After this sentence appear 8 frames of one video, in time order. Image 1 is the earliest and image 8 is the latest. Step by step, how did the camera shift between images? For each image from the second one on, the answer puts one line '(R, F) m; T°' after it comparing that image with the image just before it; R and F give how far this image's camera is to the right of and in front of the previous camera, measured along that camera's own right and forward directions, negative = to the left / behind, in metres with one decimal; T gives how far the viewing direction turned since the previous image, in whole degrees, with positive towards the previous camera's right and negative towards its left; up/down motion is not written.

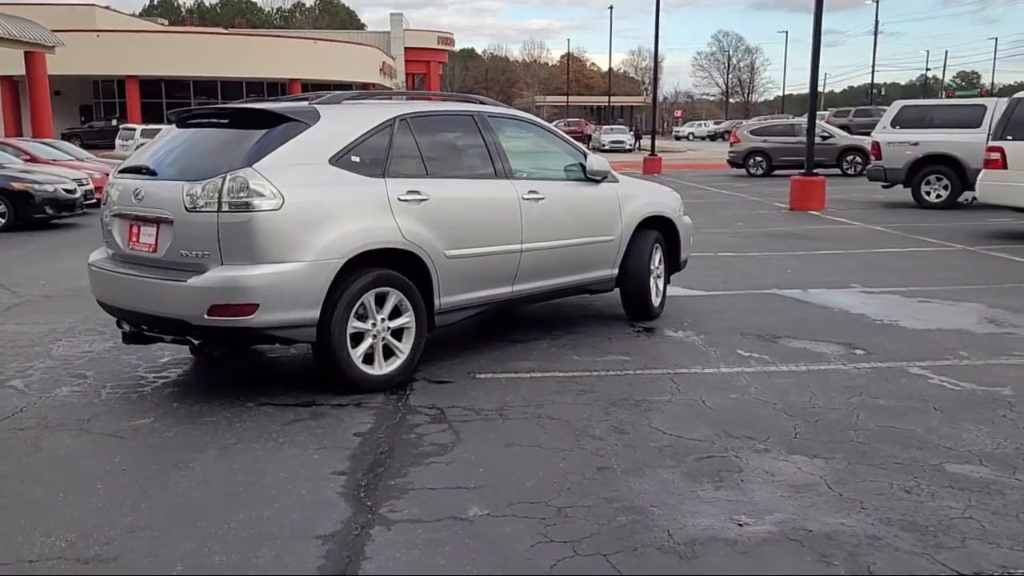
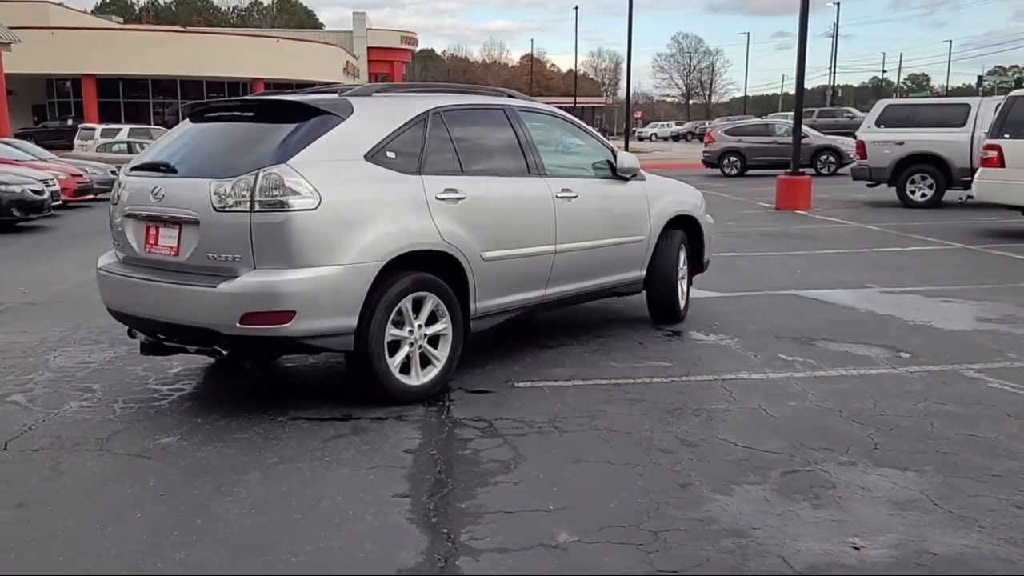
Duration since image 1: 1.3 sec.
(-0.5, +0.3) m; +2°
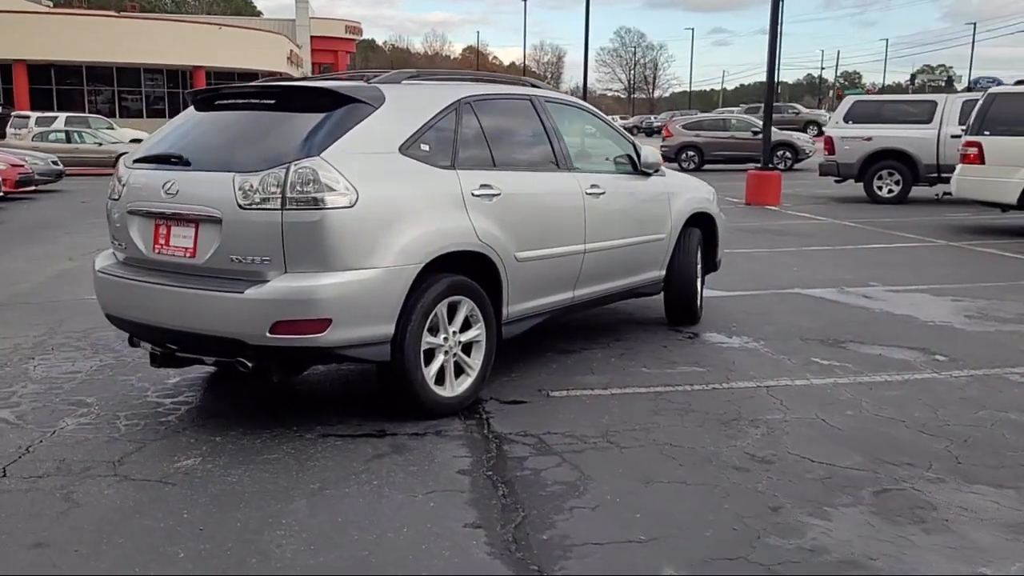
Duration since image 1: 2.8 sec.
(-0.6, +0.4) m; +4°
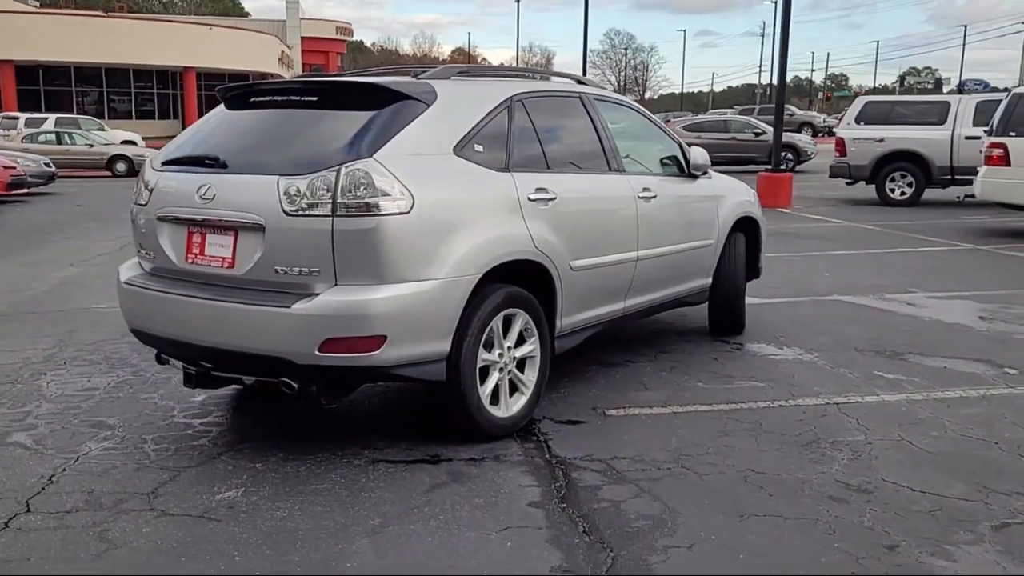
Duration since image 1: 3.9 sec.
(-0.4, +0.4) m; +1°
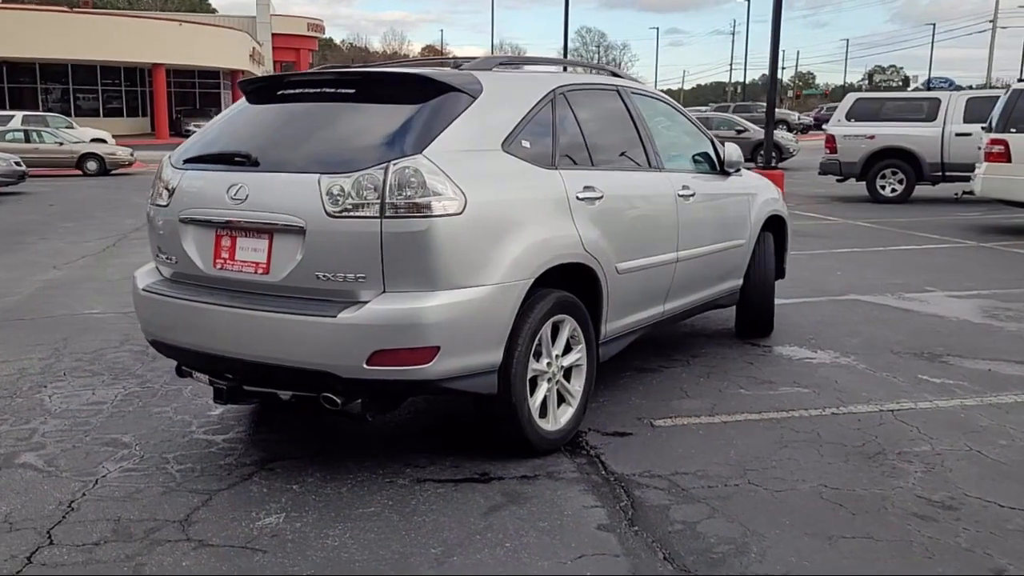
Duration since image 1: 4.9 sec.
(-0.4, +0.3) m; +2°
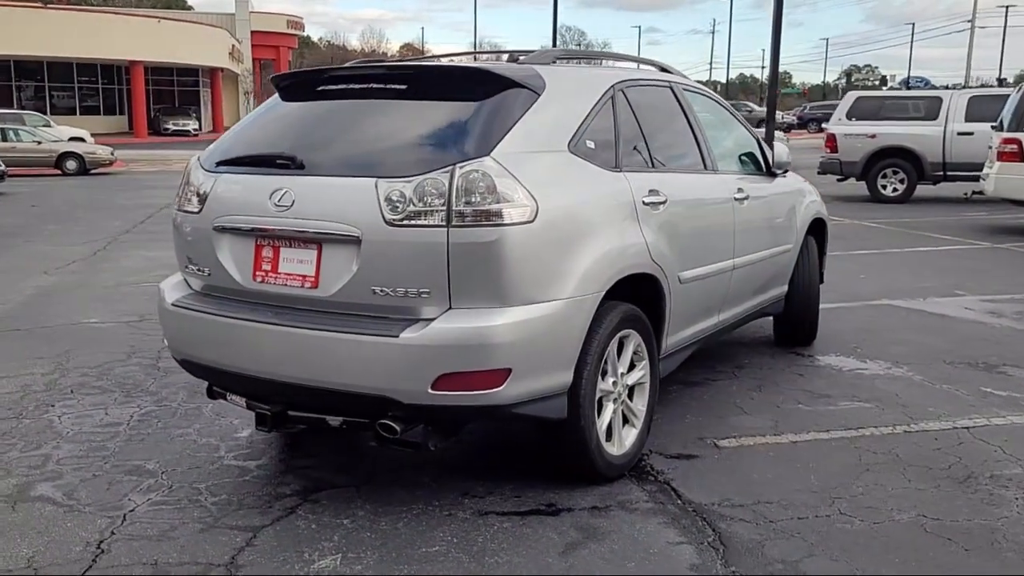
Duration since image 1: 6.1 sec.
(-0.4, +0.3) m; +1°
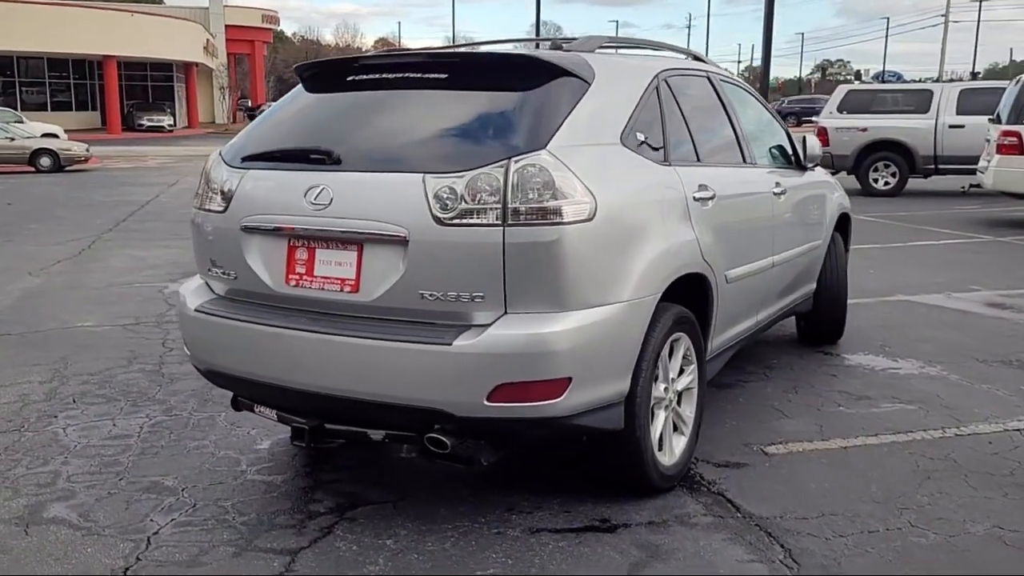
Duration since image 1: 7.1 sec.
(-0.3, +0.2) m; +1°
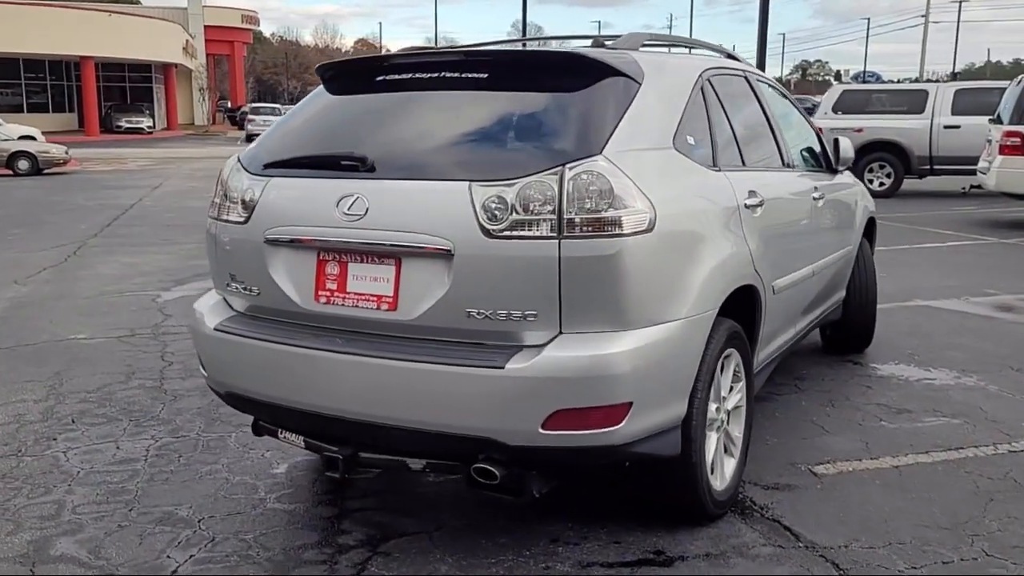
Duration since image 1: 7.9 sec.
(-0.2, +0.2) m; +1°
